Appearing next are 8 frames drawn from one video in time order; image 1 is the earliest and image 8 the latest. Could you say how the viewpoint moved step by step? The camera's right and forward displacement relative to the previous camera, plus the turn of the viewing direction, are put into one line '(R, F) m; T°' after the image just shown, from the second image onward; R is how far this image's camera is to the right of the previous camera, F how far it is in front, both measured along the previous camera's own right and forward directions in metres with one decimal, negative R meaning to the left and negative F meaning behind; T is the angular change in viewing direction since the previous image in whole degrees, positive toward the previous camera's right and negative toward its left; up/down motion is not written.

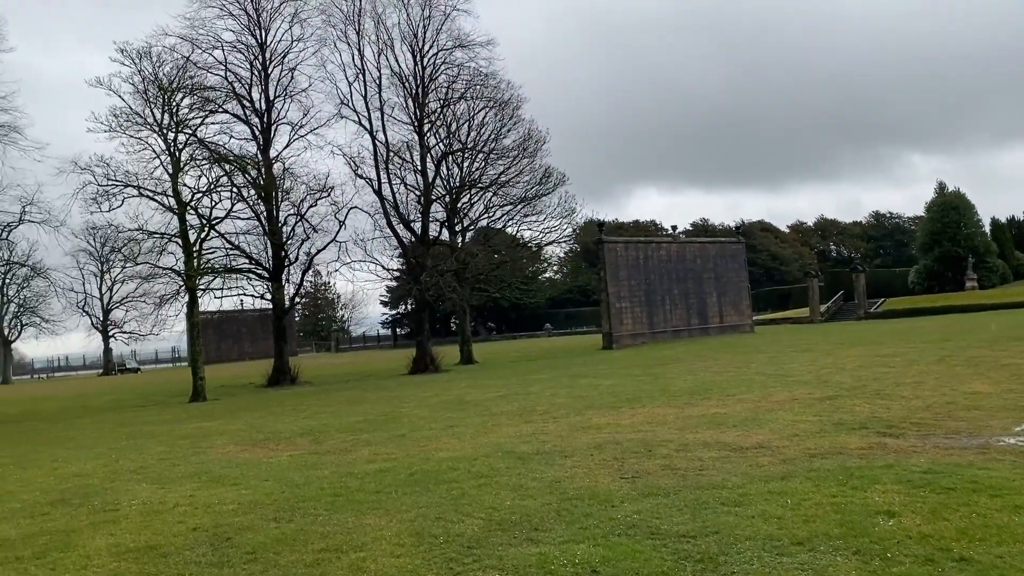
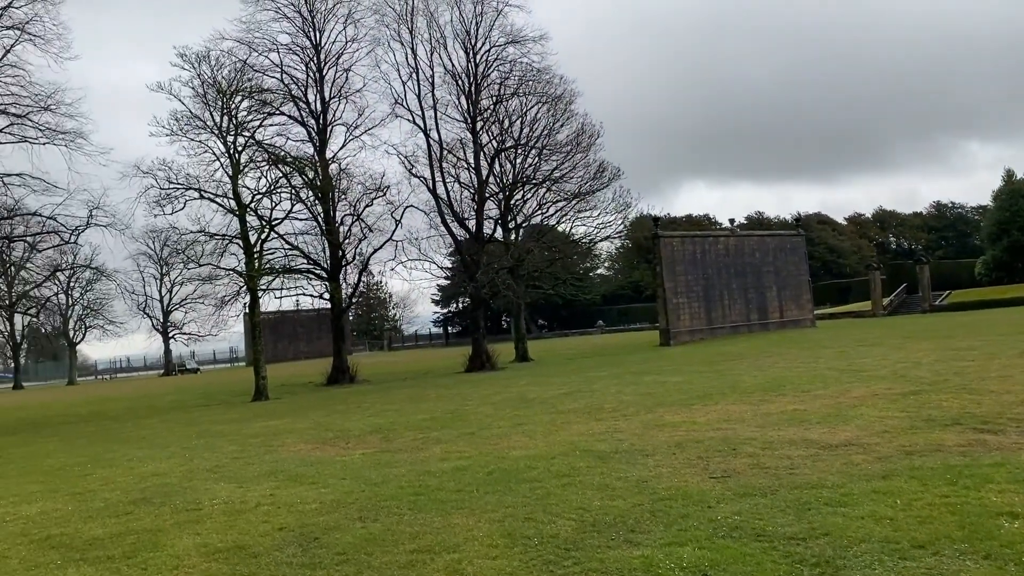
(-0.4, +0.3) m; -3°
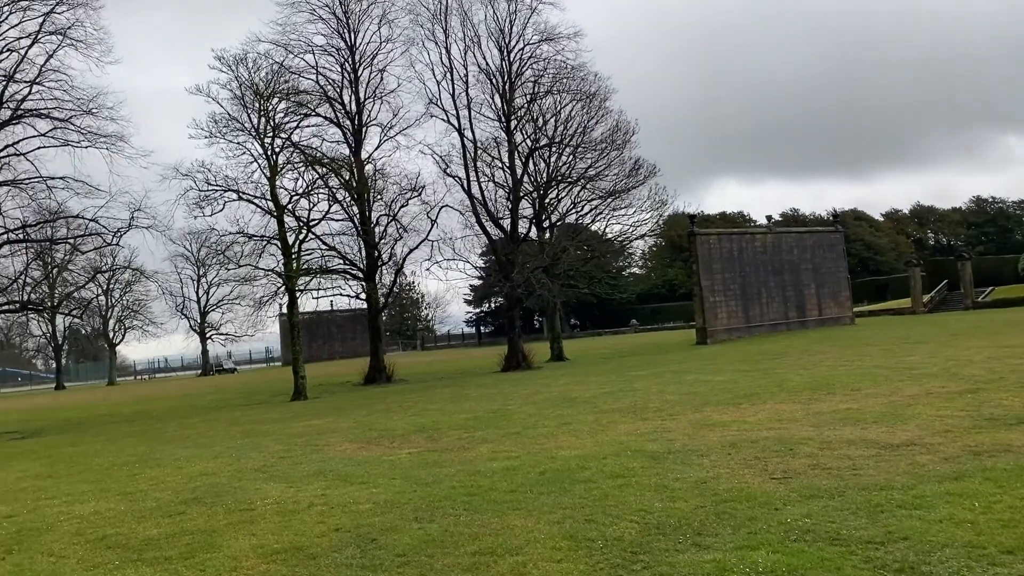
(-0.3, +0.2) m; -2°
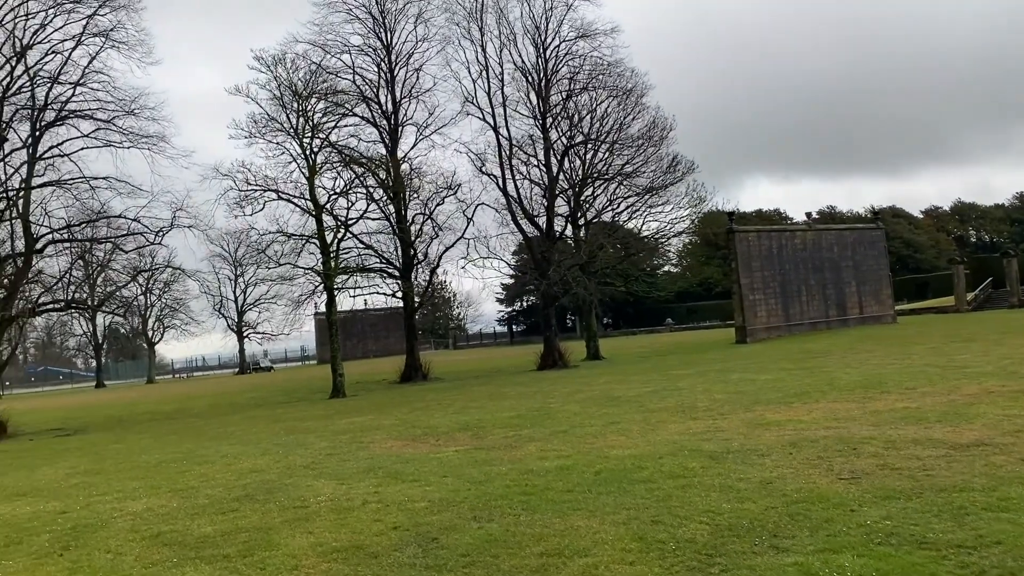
(-0.3, +0.2) m; -2°
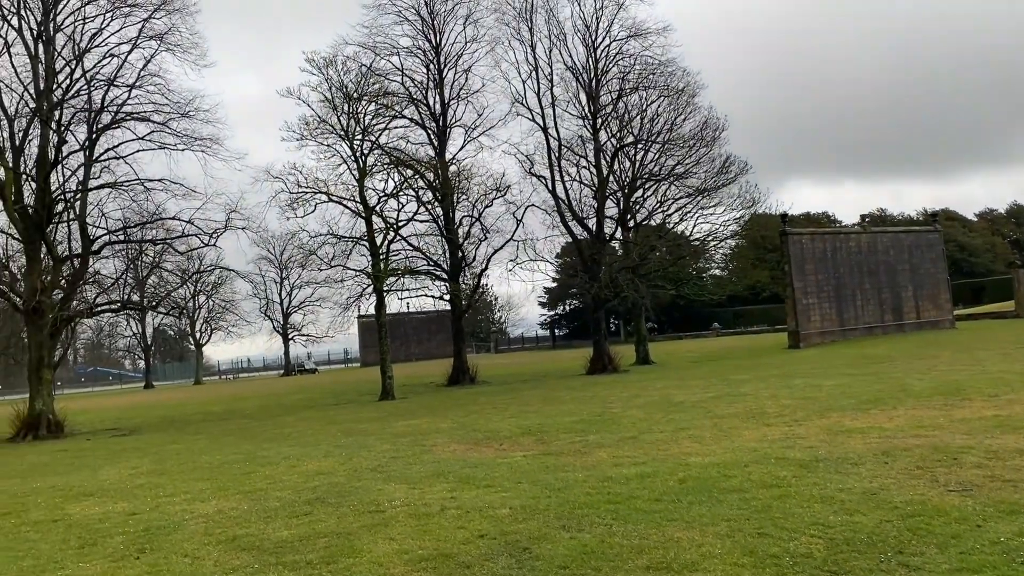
(-0.5, +0.3) m; -3°
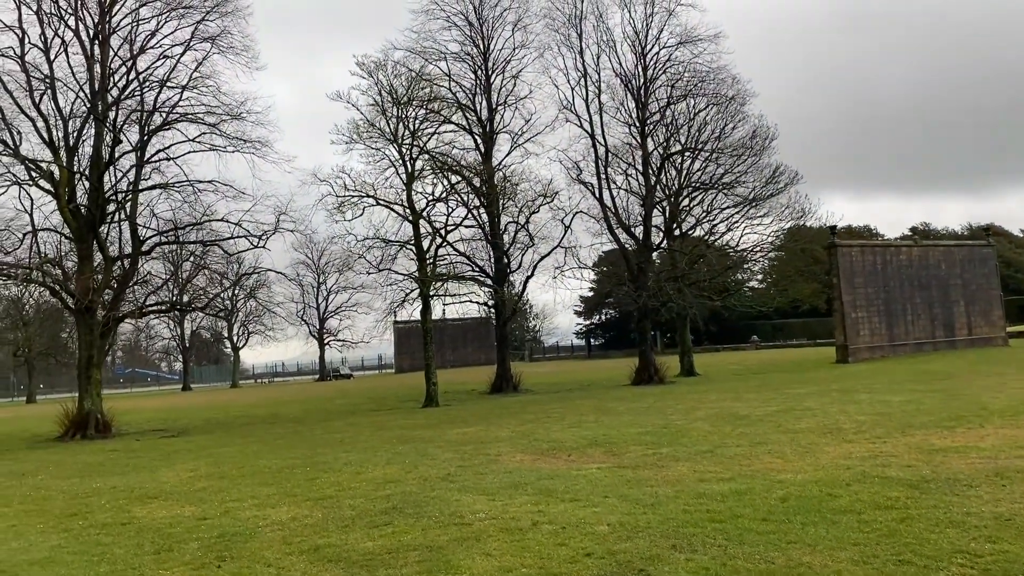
(-0.7, +0.4) m; -2°
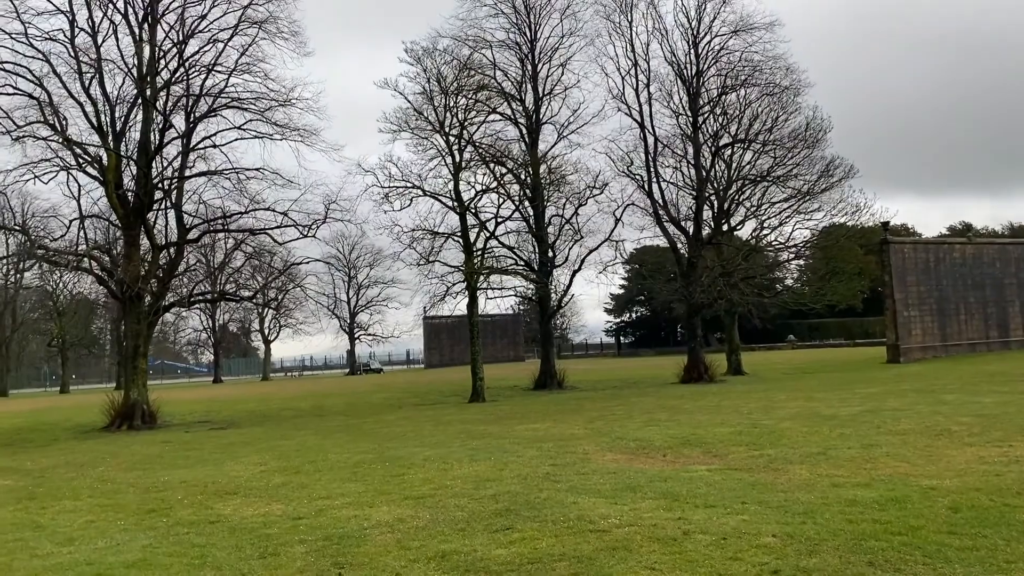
(-1.1, +0.7) m; -1°
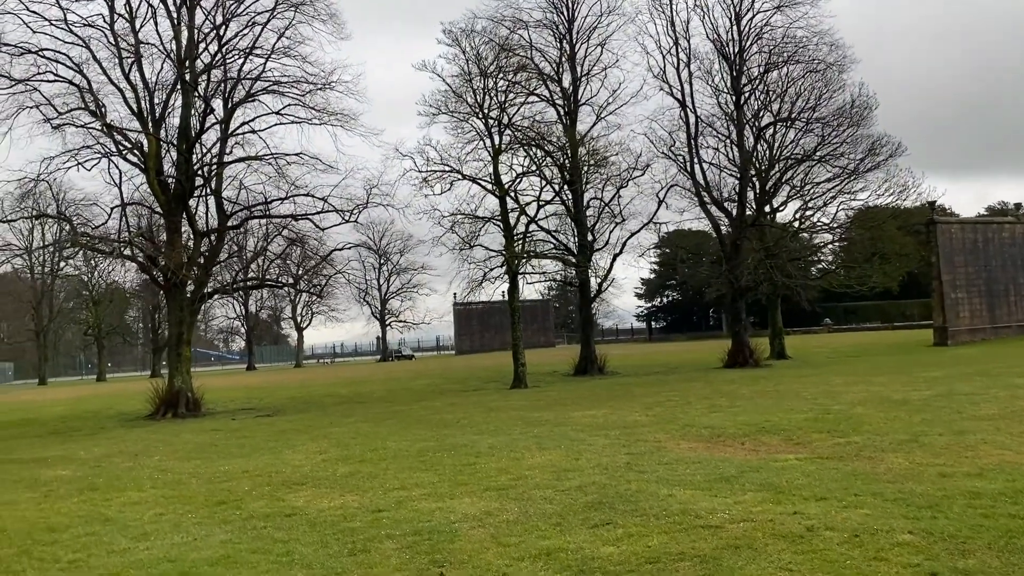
(-0.7, +0.4) m; -2°
